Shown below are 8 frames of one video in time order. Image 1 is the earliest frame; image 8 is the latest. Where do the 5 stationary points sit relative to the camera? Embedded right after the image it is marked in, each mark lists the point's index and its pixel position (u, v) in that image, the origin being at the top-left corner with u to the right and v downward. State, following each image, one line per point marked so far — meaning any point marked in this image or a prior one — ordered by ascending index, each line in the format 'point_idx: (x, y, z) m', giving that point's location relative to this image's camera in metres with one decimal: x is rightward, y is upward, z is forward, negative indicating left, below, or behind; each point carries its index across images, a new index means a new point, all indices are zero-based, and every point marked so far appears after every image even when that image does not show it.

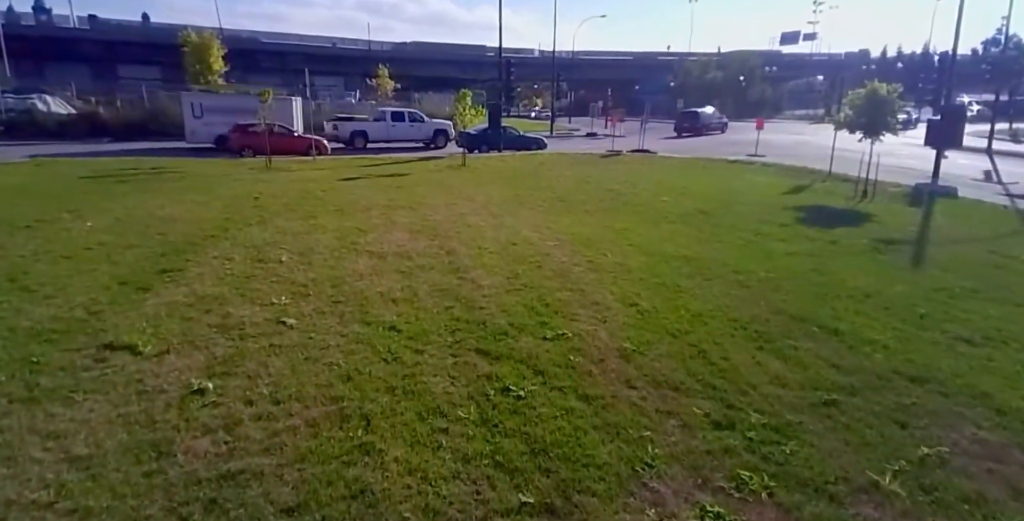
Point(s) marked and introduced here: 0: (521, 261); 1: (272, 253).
0: (+0.1, 0.0, +6.1) m
1: (-2.5, 0.0, +5.8) m
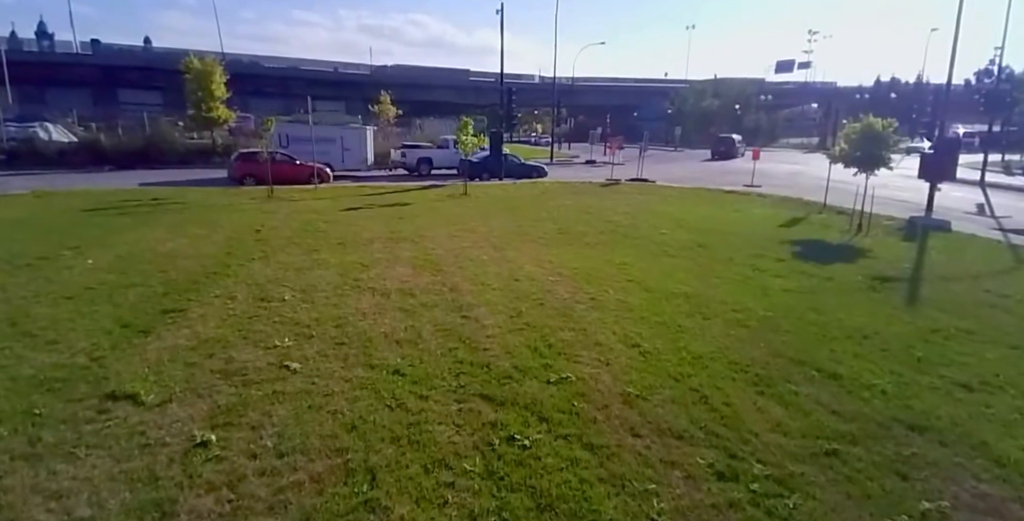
0: (+0.1, -0.4, +6.1) m
1: (-2.5, -0.4, +5.8) m
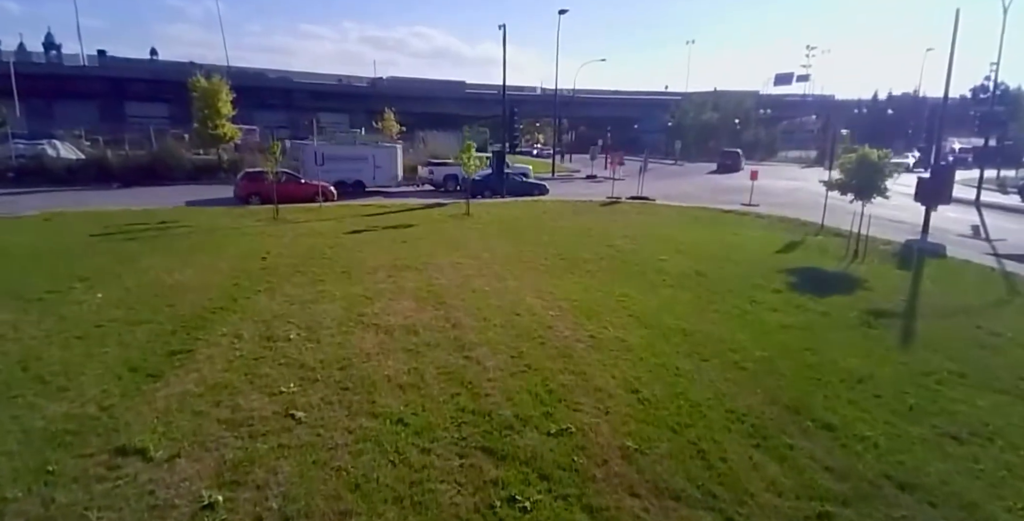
0: (+0.1, -0.8, +6.2) m
1: (-2.4, -0.8, +5.9) m
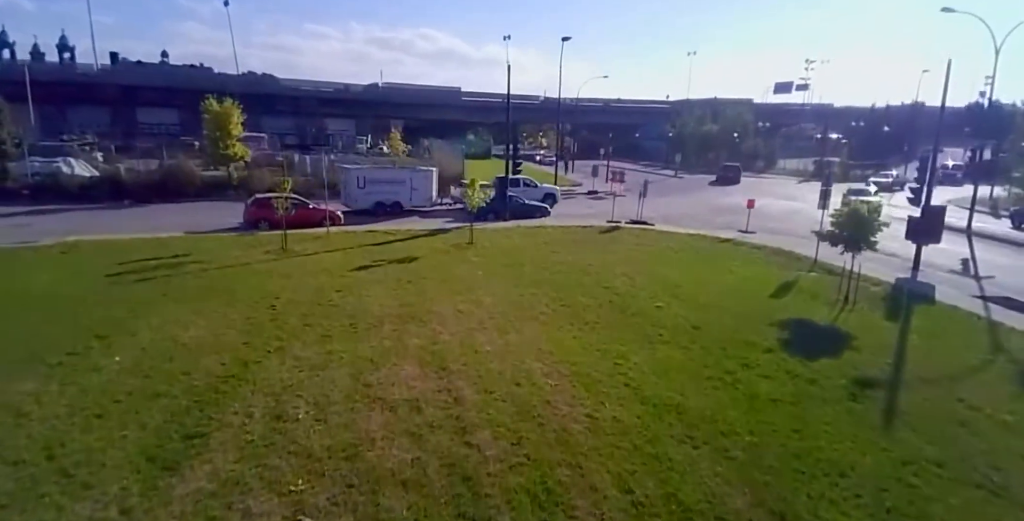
0: (+0.1, -1.8, +6.4) m
1: (-2.4, -1.7, +6.1) m
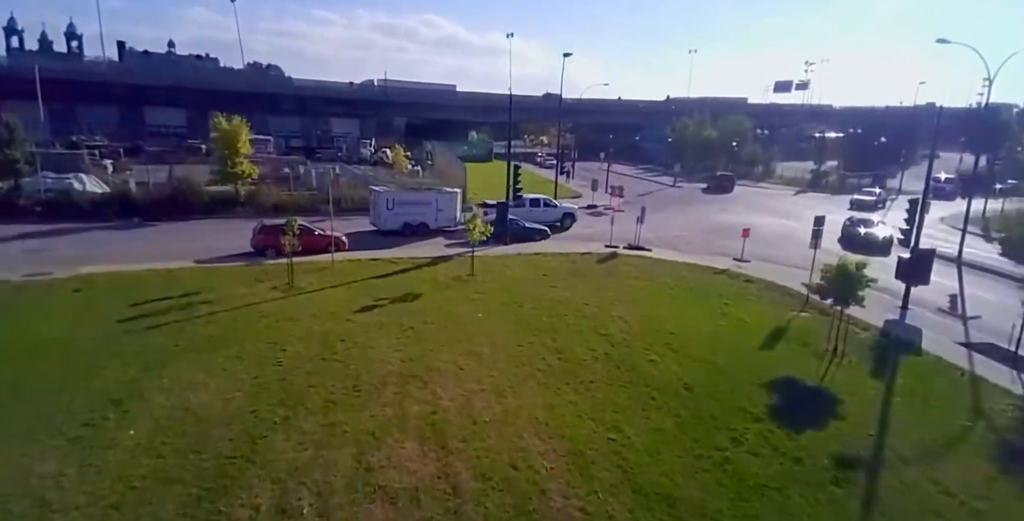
0: (+0.1, -3.0, +6.8) m
1: (-2.5, -2.8, +6.4) m
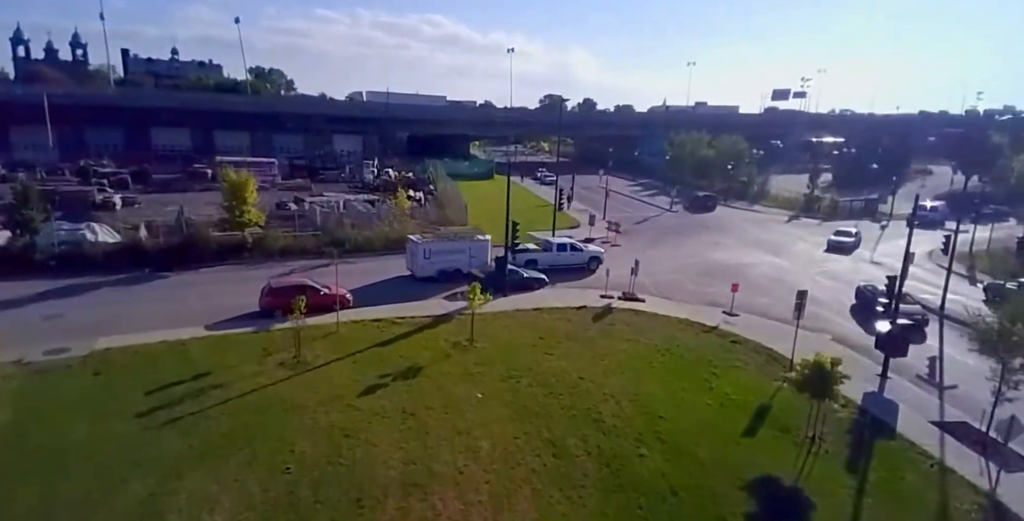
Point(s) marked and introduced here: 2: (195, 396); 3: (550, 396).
0: (0.0, -5.3, +7.5) m
1: (-2.5, -5.1, +7.2) m
2: (-7.4, -3.1, +12.8) m
3: (+1.0, -3.6, +14.8) m
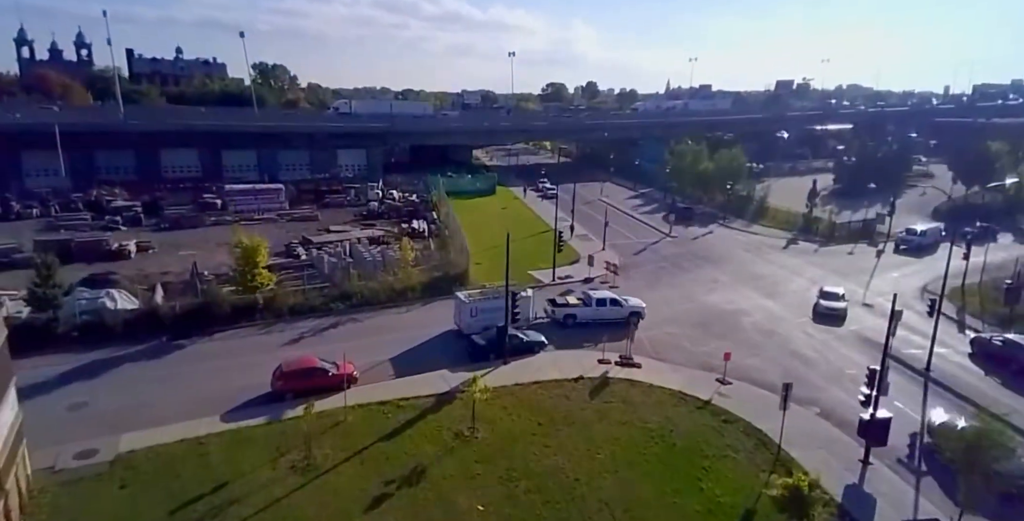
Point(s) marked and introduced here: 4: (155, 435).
0: (0.0, -9.0, +8.6) m
1: (-2.6, -8.8, +8.2) m
2: (-7.4, -6.3, +13.8) m
3: (+1.0, -7.0, +15.8) m
4: (-10.8, -5.2, +16.5) m
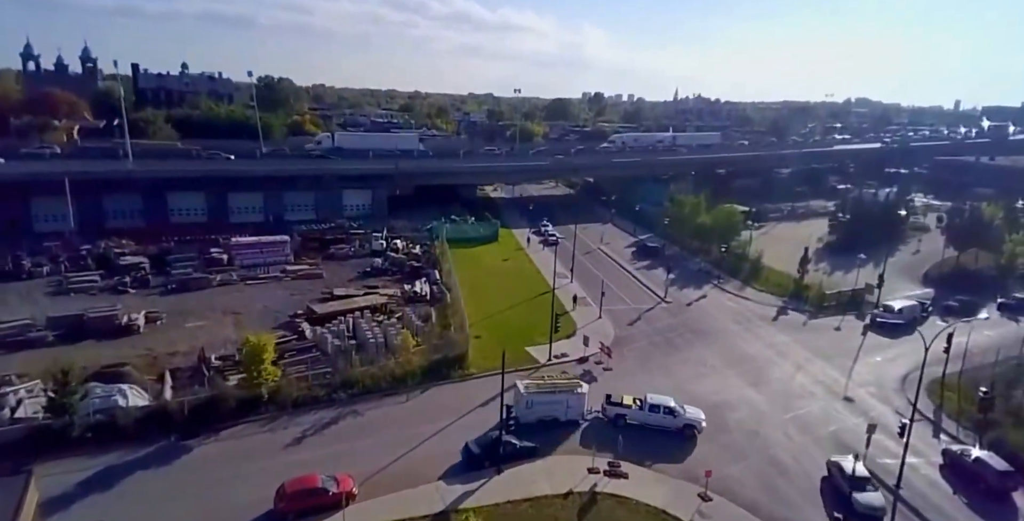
0: (-0.6, -14.4, +9.8) m
1: (-3.1, -14.0, +9.4) m
2: (-7.8, -11.1, +14.8) m
3: (+0.5, -12.3, +16.9) m
4: (-11.1, -9.7, +17.5) m
